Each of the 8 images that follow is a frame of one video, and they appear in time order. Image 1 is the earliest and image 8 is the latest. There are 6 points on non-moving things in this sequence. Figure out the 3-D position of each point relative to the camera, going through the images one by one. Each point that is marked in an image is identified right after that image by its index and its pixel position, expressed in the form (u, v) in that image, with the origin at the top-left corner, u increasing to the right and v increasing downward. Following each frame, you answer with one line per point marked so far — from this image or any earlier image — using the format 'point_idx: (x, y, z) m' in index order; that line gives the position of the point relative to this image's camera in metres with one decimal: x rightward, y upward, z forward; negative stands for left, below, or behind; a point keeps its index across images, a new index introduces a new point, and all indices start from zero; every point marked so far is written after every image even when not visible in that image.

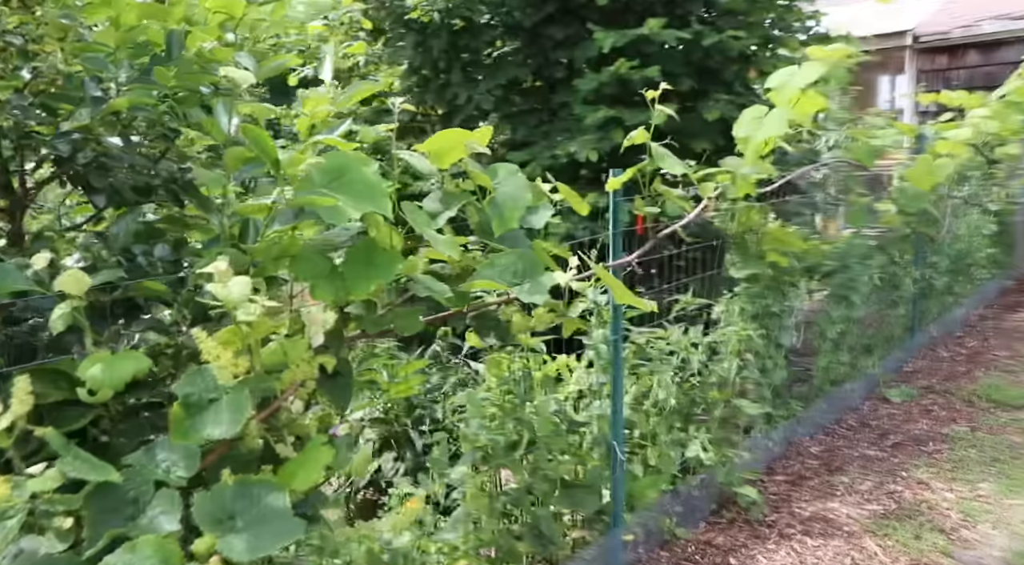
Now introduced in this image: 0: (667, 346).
0: (+0.7, -0.3, +4.1) m
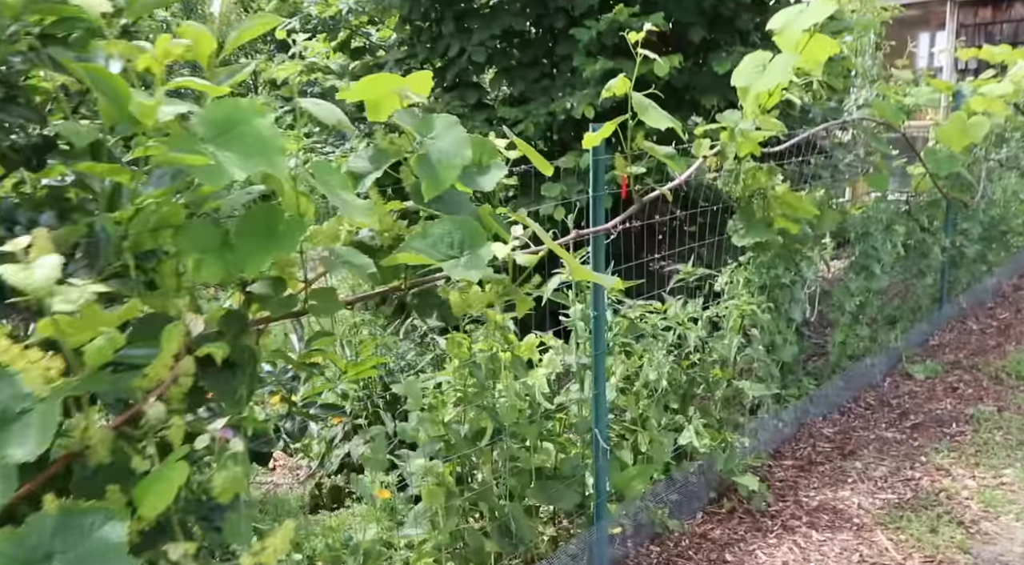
0: (+0.6, -0.2, +3.7) m
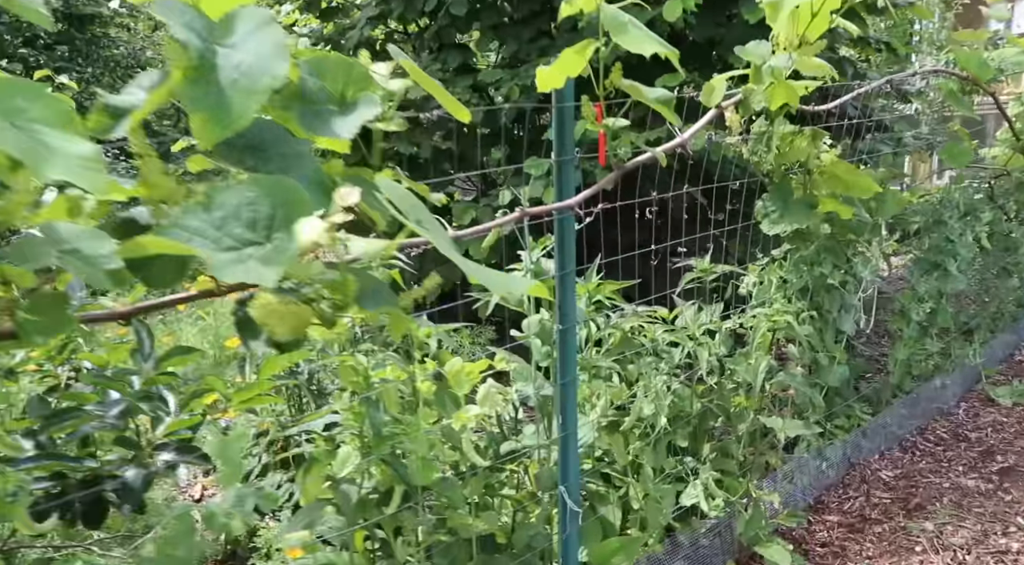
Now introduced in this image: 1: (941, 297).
0: (+0.4, -0.2, +2.8) m
1: (+1.8, -0.1, +4.1) m
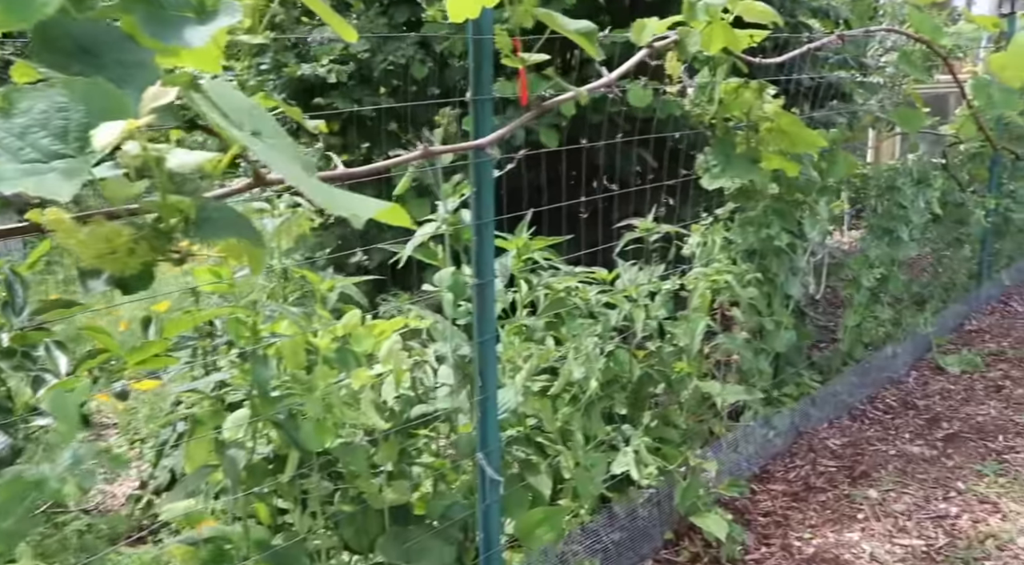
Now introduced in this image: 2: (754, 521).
0: (+0.2, 0.0, +2.7) m
1: (+1.5, +0.1, +3.9) m
2: (+0.7, -0.7, +3.0) m
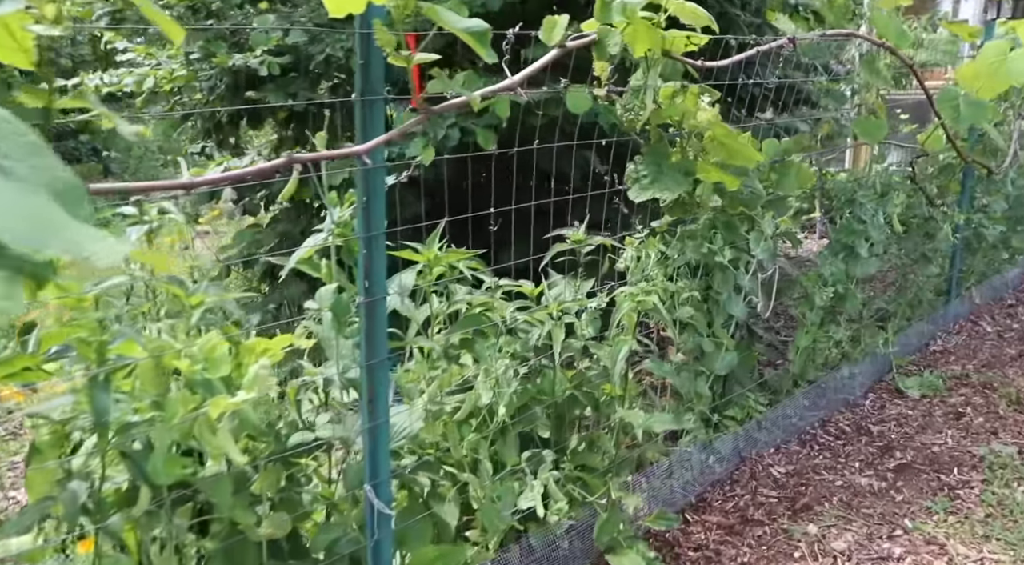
0: (0.0, -0.1, +2.5) m
1: (+1.3, 0.0, +3.8) m
2: (+0.5, -0.8, +2.8) m
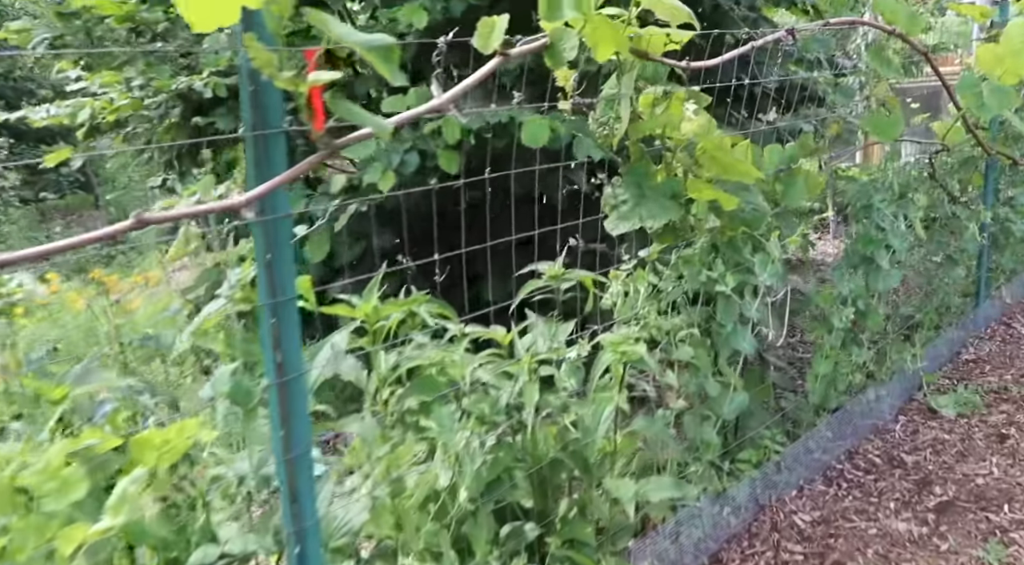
0: (-0.1, -0.2, +2.1) m
1: (+1.2, 0.0, +3.4) m
2: (+0.5, -0.9, +2.4) m
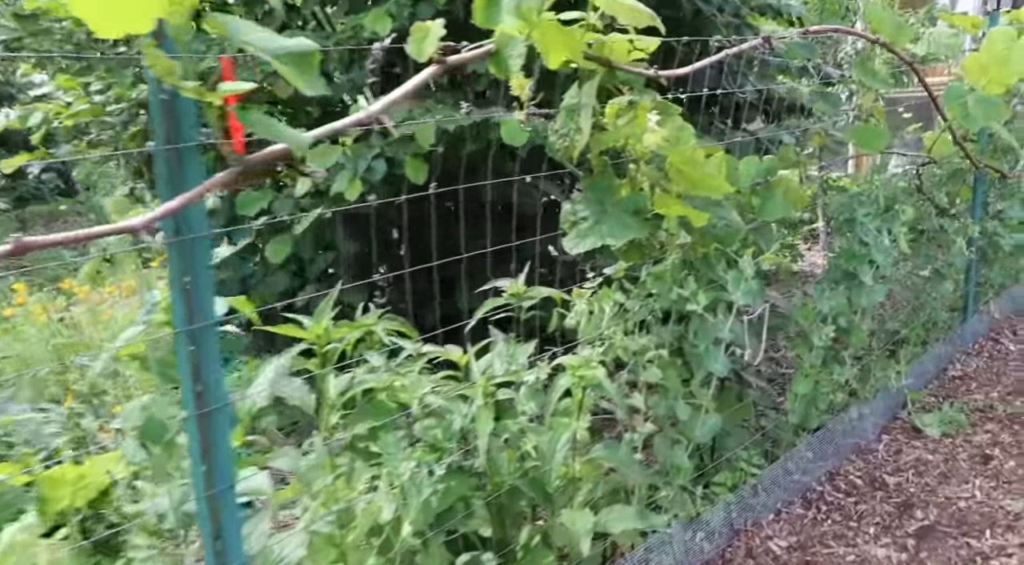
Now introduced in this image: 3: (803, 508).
0: (-0.2, -0.2, +2.0) m
1: (+1.1, -0.1, +3.3) m
2: (+0.4, -0.9, +2.3) m
3: (+0.9, -0.7, +3.1) m
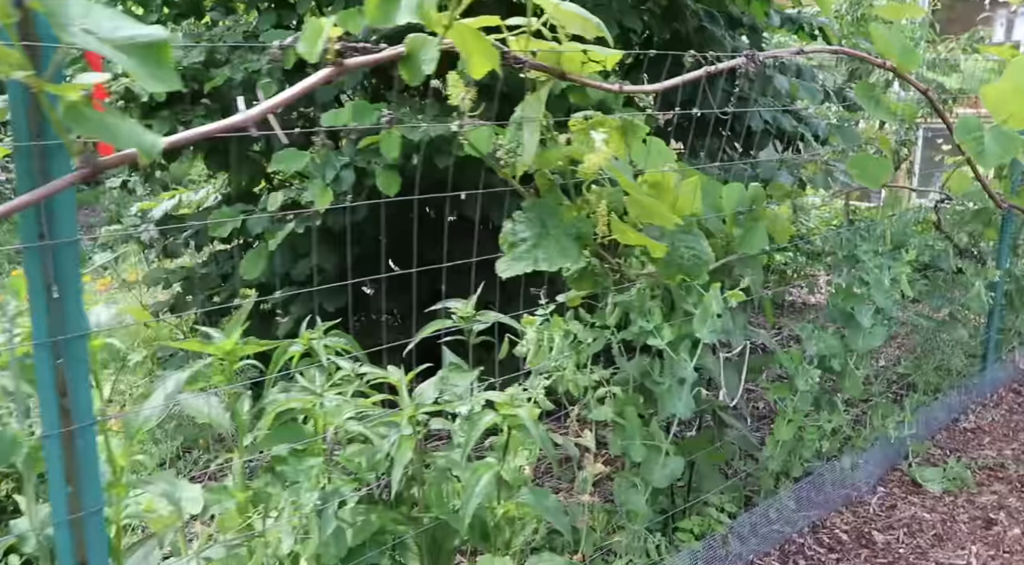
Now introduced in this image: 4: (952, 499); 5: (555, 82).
0: (-0.3, -0.3, +1.9) m
1: (+1.1, -0.2, +3.1) m
2: (+0.2, -1.0, +2.2) m
3: (+0.8, -0.8, +3.0) m
4: (+1.6, -0.8, +3.5) m
5: (+0.1, +0.4, +1.8) m
